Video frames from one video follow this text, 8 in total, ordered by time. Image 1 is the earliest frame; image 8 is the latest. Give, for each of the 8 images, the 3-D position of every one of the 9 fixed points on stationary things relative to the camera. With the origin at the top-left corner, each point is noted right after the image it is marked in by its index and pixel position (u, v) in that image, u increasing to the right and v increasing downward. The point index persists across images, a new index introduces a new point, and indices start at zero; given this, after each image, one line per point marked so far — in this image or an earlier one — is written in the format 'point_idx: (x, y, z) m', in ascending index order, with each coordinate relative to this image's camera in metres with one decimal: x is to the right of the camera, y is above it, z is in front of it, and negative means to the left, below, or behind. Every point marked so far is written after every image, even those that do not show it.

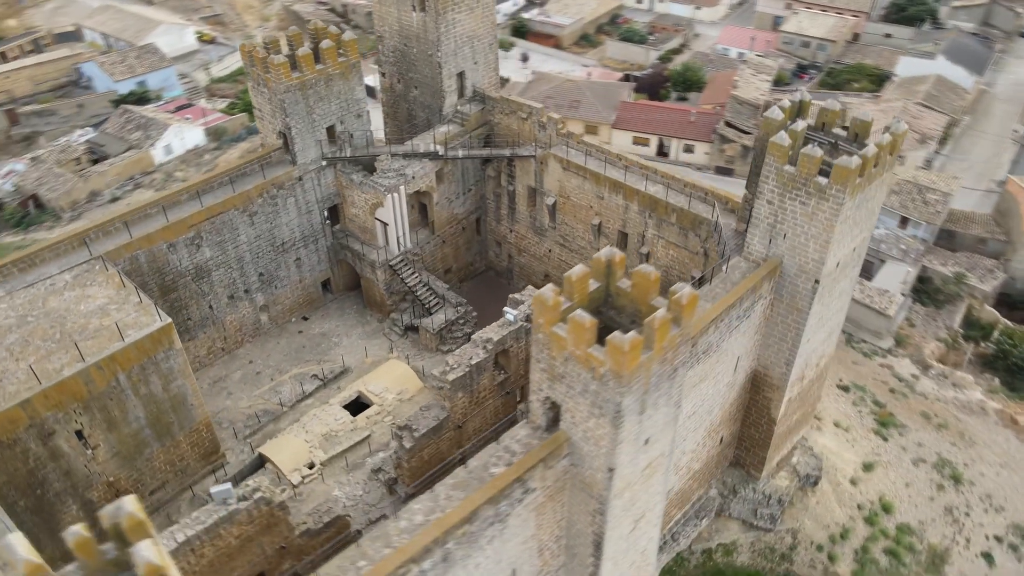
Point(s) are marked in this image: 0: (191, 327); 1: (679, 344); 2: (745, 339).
0: (-8.3, -1.0, +19.1) m
1: (+2.5, -0.8, +11.1) m
2: (+5.0, -1.1, +15.9) m
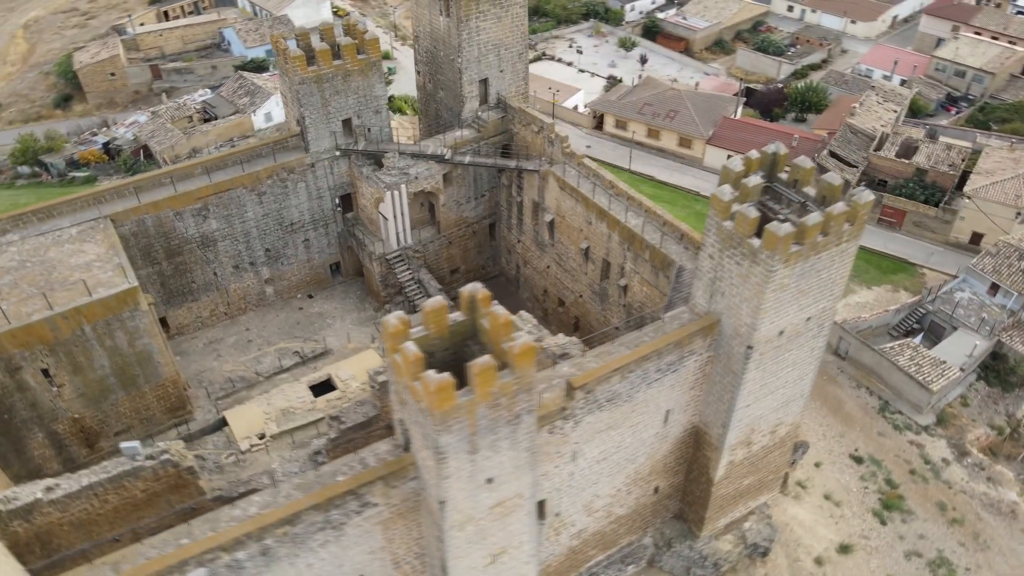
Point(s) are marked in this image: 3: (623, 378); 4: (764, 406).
0: (-8.9, 0.0, +20.8) m
1: (+0.1, -1.5, +11.0) m
2: (+3.3, -2.2, +15.2) m
3: (+2.1, -1.7, +14.0) m
4: (+5.4, -2.5, +15.8) m
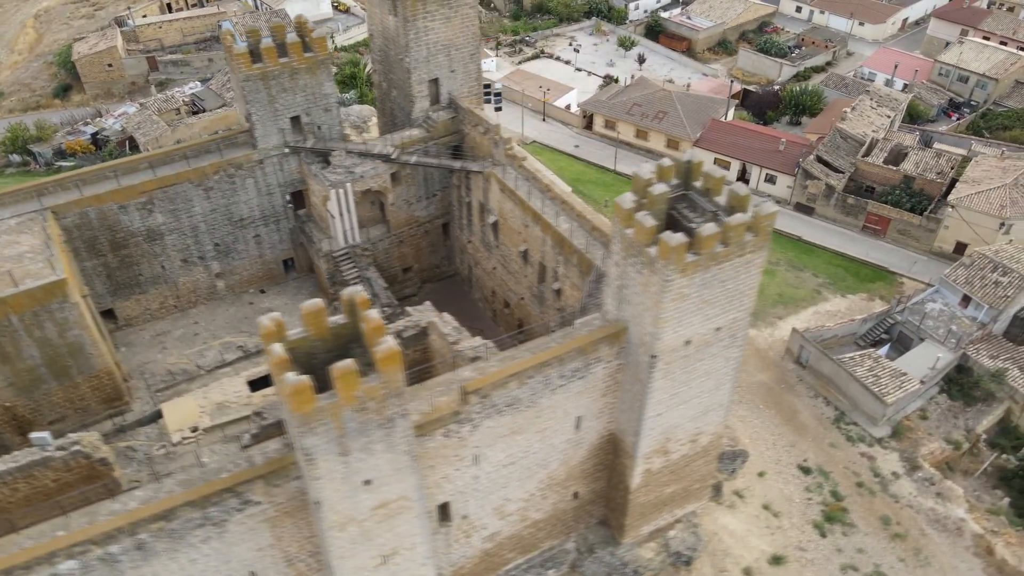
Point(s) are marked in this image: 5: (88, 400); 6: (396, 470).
0: (-10.6, +0.2, +21.1) m
1: (-1.9, -1.6, +11.0) m
2: (+1.5, -2.3, +15.2) m
3: (+0.2, -1.8, +13.9) m
4: (+3.5, -2.7, +15.7) m
5: (-10.7, -2.8, +18.5) m
6: (-1.9, -3.0, +12.1) m
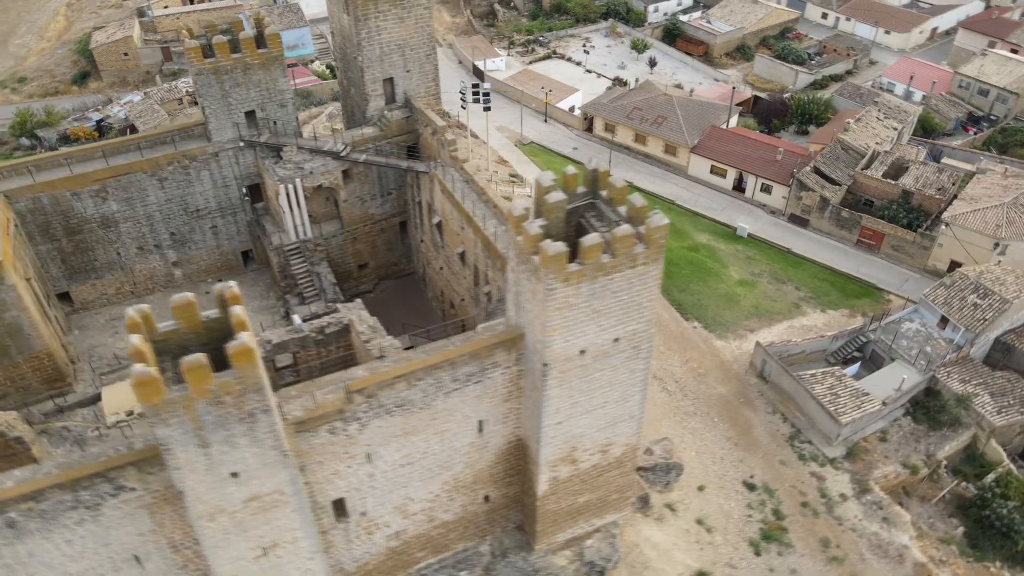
0: (-12.2, +0.6, +21.7) m
1: (-4.1, -1.6, +11.2) m
2: (-0.6, -2.4, +15.2) m
3: (-1.9, -1.9, +14.0) m
4: (+1.5, -2.9, +15.6) m
5: (-12.6, -2.3, +19.1) m
6: (-4.1, -3.0, +12.3) m
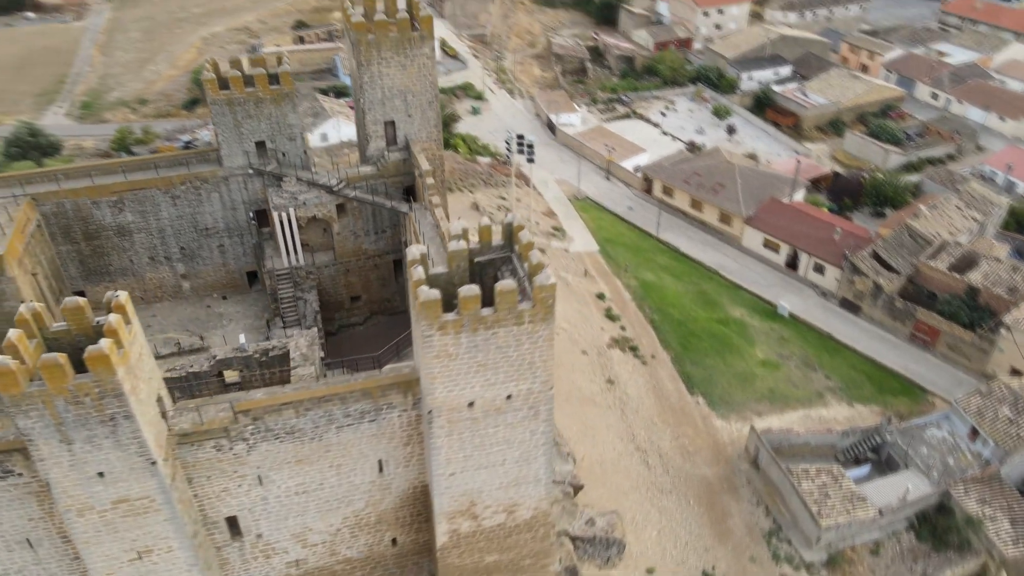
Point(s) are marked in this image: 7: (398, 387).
0: (-12.9, +0.5, +23.6) m
1: (-6.7, -1.7, +11.9) m
2: (-2.7, -3.2, +15.2) m
3: (-4.1, -2.5, +14.3) m
4: (-0.7, -4.0, +15.3) m
5: (-13.9, -2.1, +20.9) m
6: (-6.7, -3.2, +12.9) m
7: (-2.2, -2.0, +14.5) m
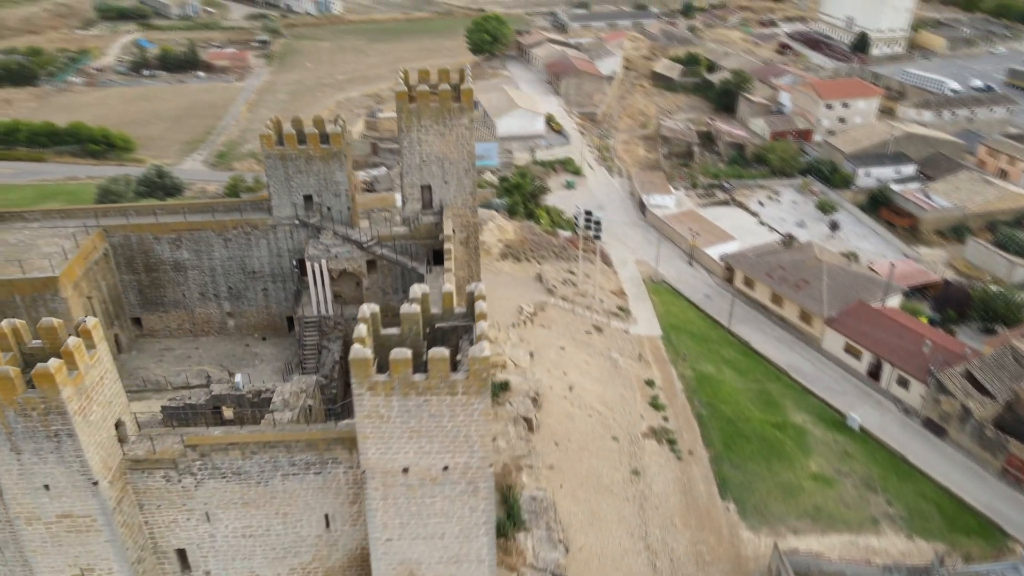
0: (-12.0, -0.5, +25.5) m
1: (-8.1, -2.1, +12.7) m
2: (-3.9, -4.3, +15.2) m
3: (-5.3, -3.3, +14.6) m
4: (-1.9, -5.3, +14.9) m
5: (-13.8, -2.8, +22.8) m
6: (-8.1, -3.7, +13.6) m
7: (-3.3, -3.1, +14.5) m
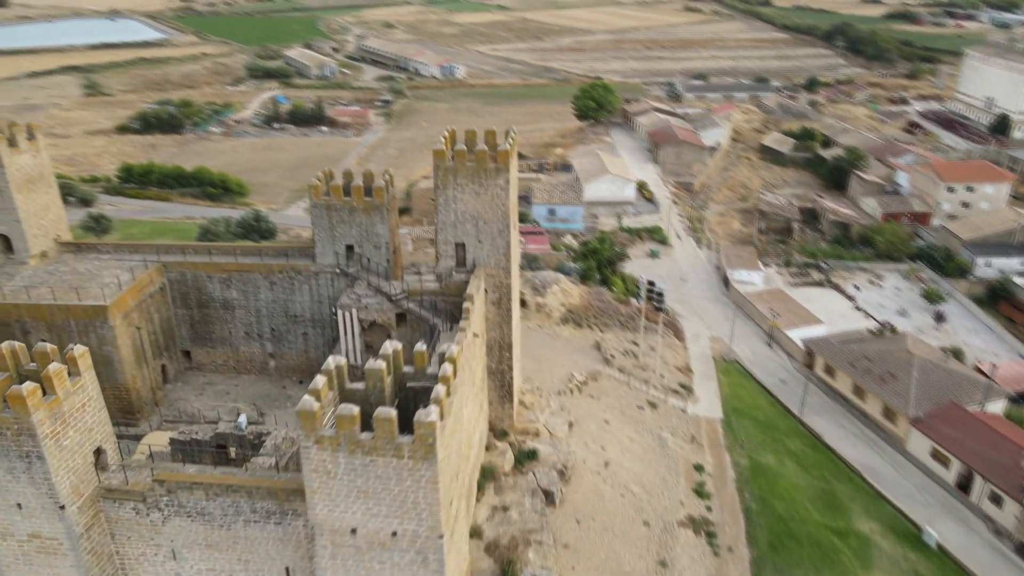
0: (-10.8, -1.8, +26.6) m
1: (-8.9, -2.6, +13.3) m
2: (-4.6, -5.3, +14.9) m
3: (-6.0, -4.2, +14.7) m
4: (-2.8, -6.4, +14.2) m
5: (-13.2, -3.7, +24.0) m
6: (-9.0, -4.2, +14.0) m
7: (-4.1, -4.0, +14.3) m
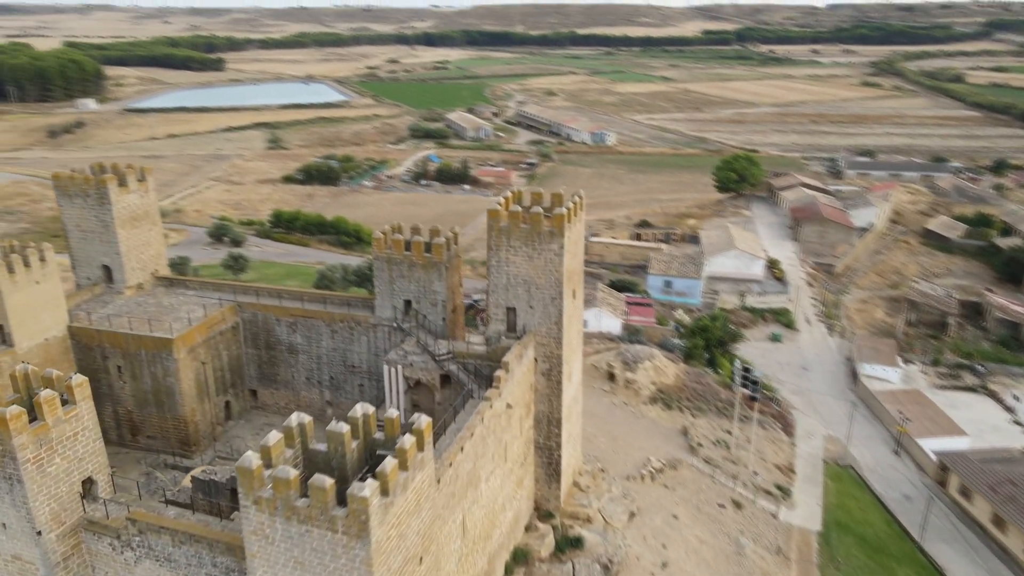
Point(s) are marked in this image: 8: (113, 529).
0: (-8.6, -3.4, +27.2) m
1: (-9.5, -3.0, +13.8) m
2: (-5.2, -6.3, +14.2) m
3: (-6.6, -5.0, +14.3) m
4: (-3.8, -7.4, +13.1) m
5: (-11.6, -4.9, +25.0) m
6: (-9.6, -4.7, +14.3) m
7: (-4.8, -5.0, +13.6) m
8: (-8.0, -4.8, +14.7) m
